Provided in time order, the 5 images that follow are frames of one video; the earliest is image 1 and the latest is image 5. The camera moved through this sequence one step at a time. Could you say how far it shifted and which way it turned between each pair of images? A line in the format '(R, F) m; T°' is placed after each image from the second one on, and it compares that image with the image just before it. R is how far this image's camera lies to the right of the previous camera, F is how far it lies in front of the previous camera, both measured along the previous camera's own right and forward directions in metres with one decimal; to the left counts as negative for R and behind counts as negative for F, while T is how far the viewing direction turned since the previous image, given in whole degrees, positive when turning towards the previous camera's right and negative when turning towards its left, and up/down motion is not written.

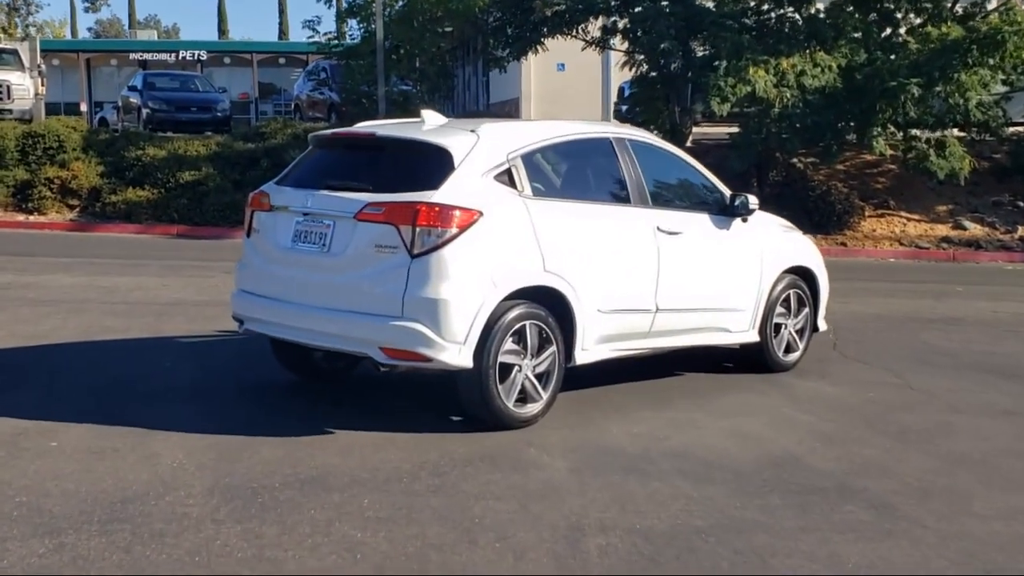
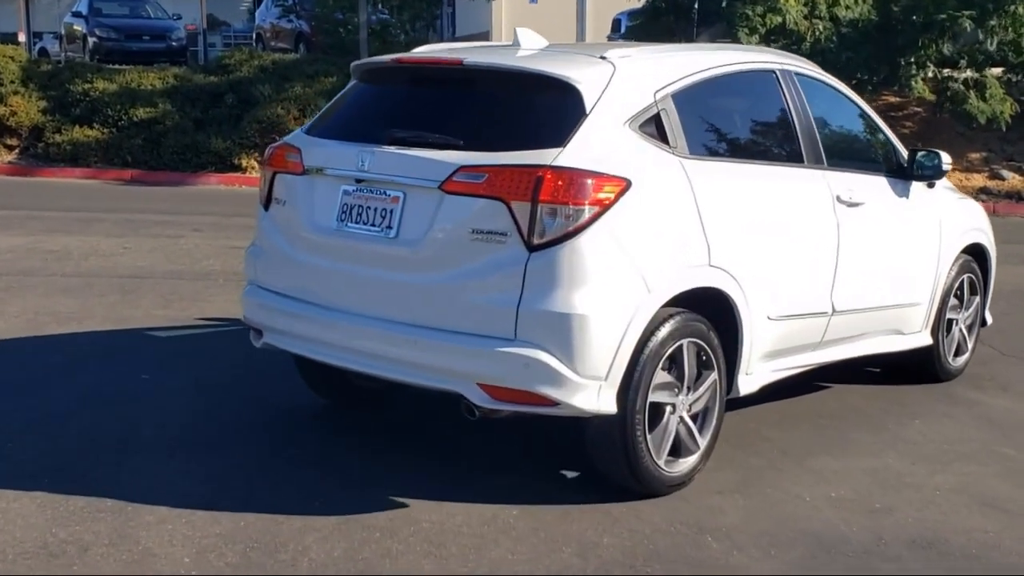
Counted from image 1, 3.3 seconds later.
(-0.8, +2.3) m; +2°
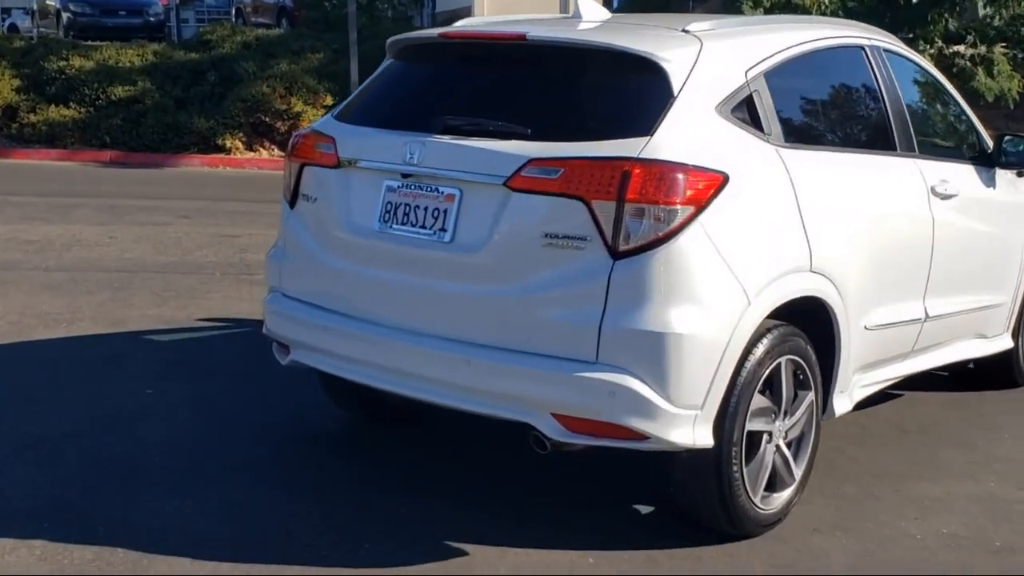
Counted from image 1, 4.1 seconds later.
(-0.3, +0.7) m; +1°
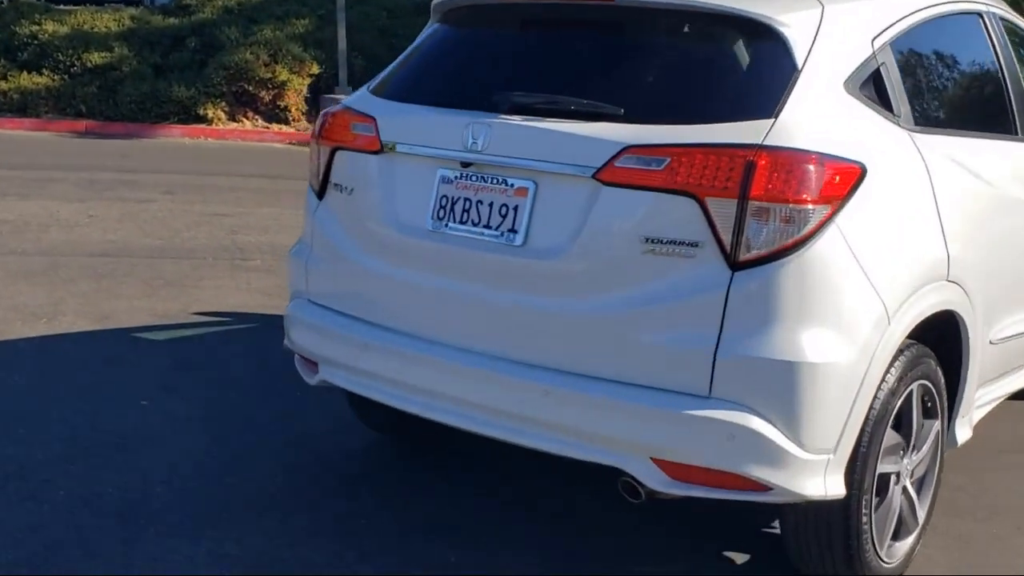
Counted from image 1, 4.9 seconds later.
(-0.3, +0.7) m; +1°
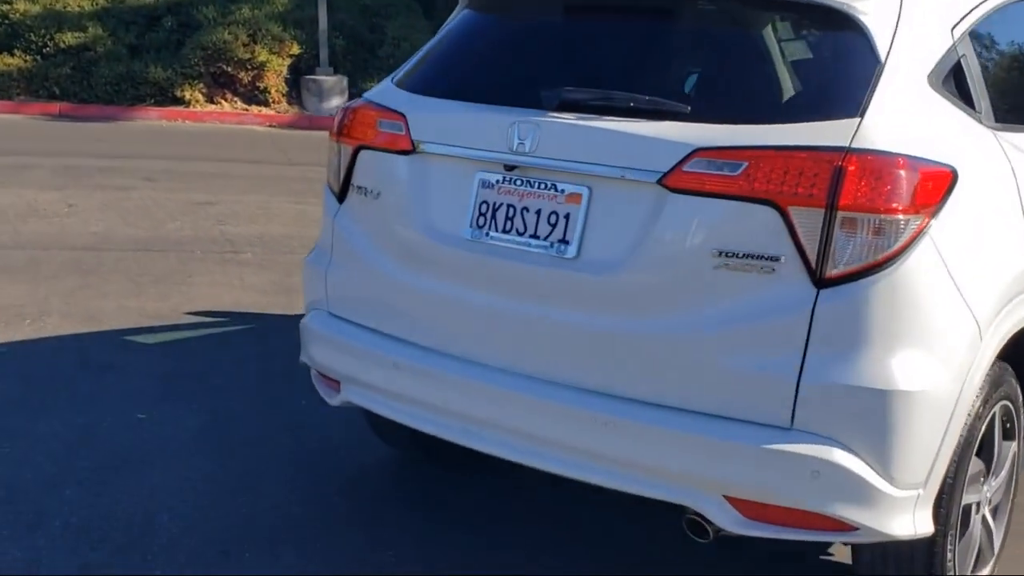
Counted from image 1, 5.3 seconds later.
(-0.2, +0.3) m; +1°
